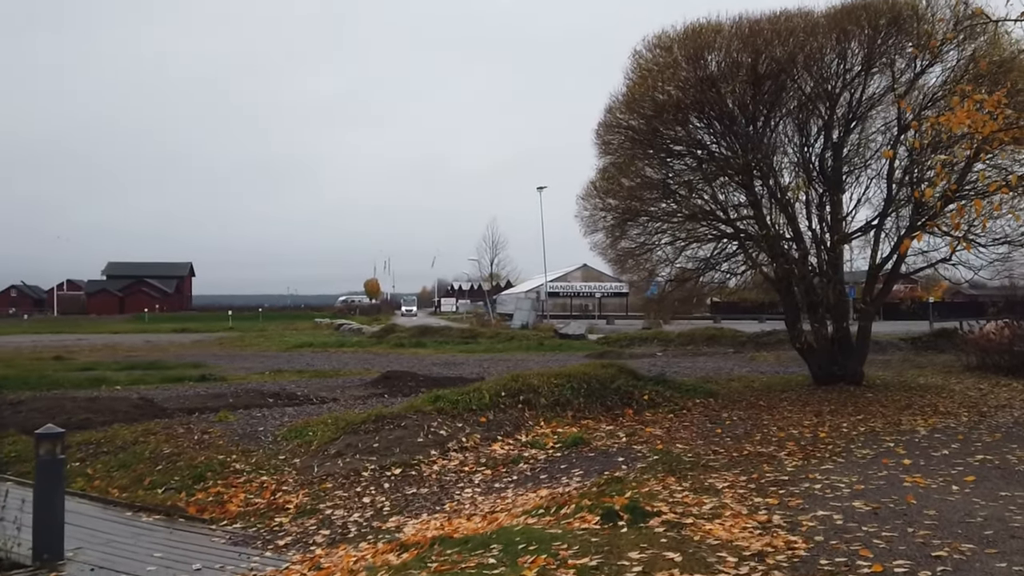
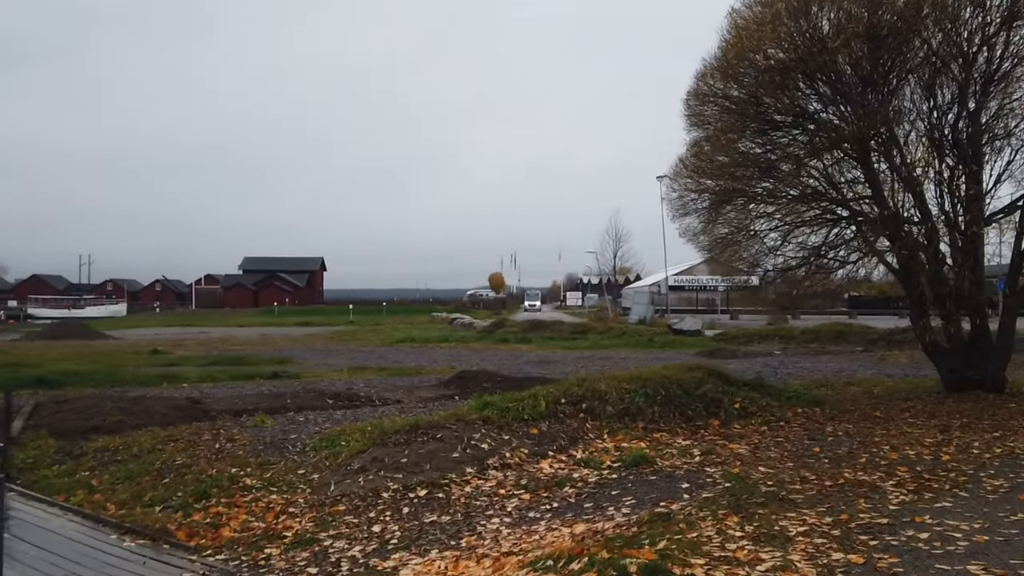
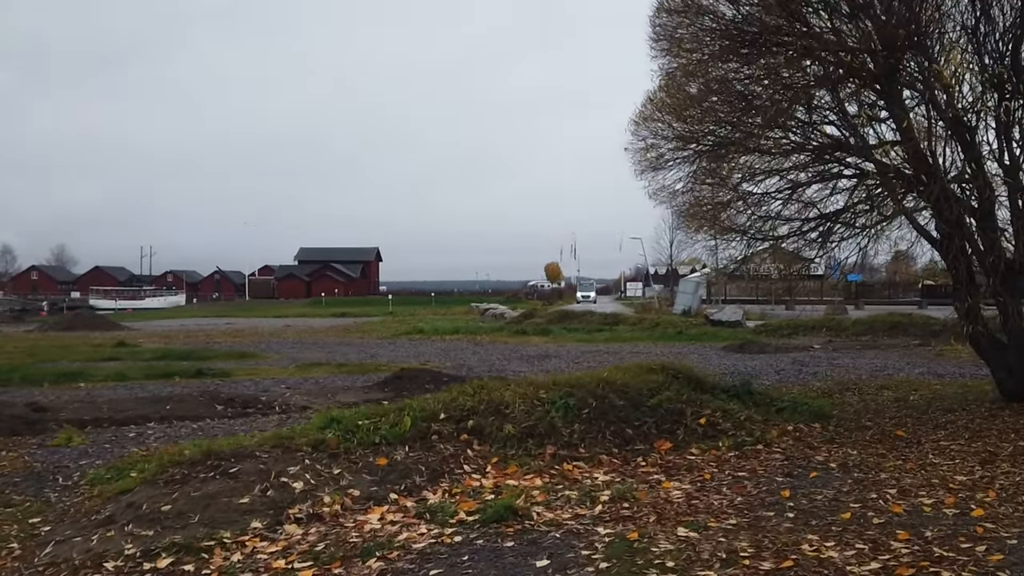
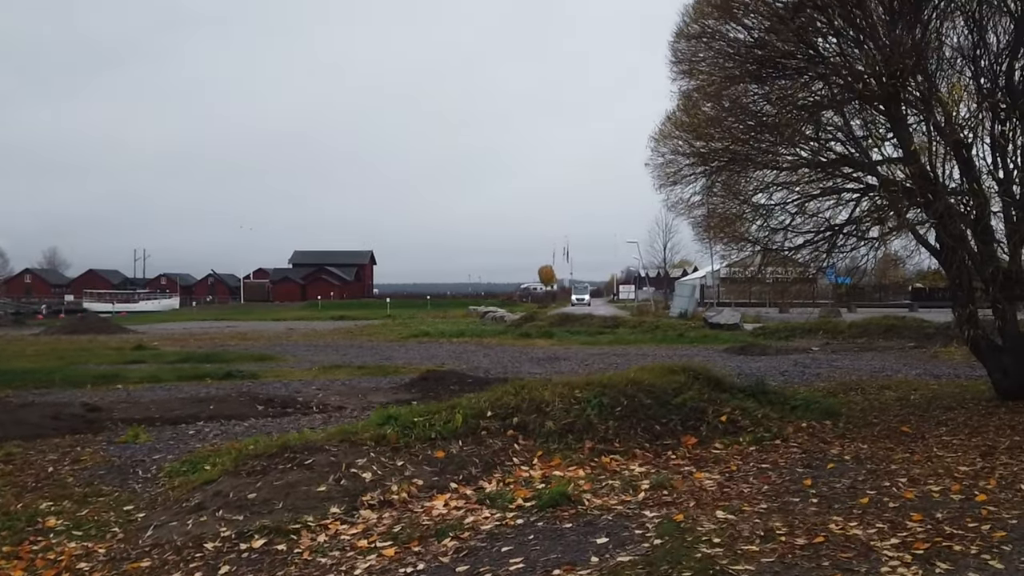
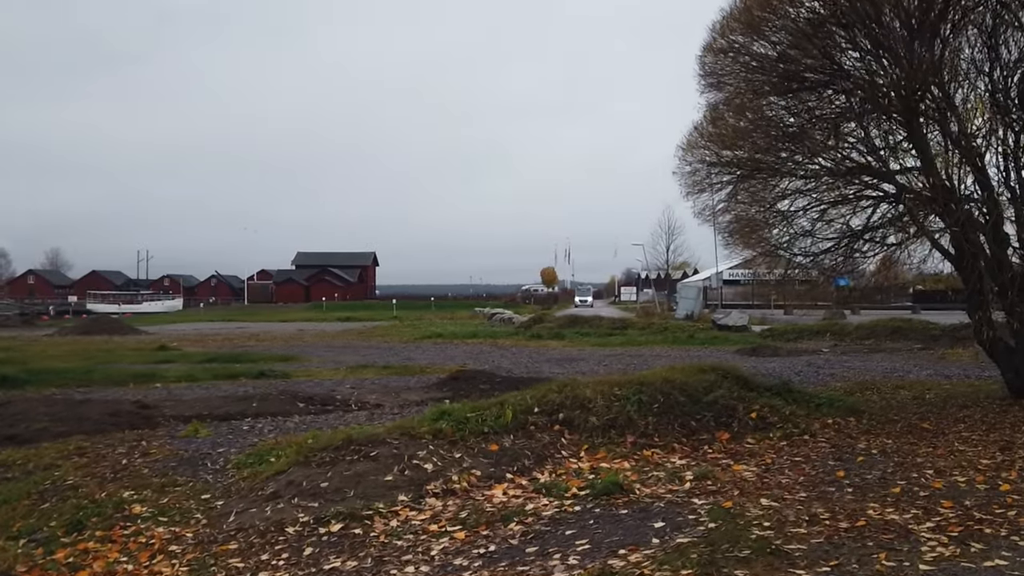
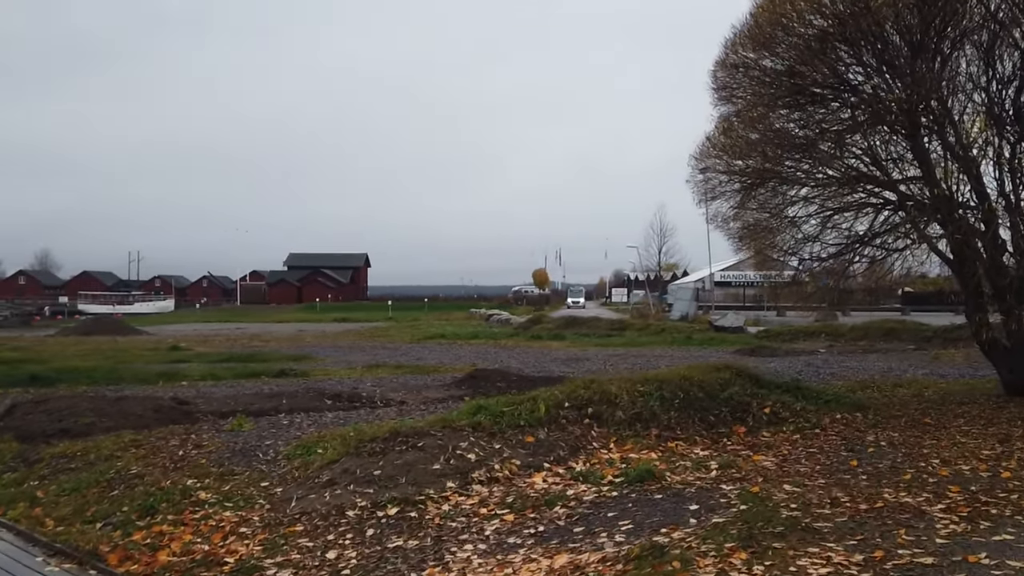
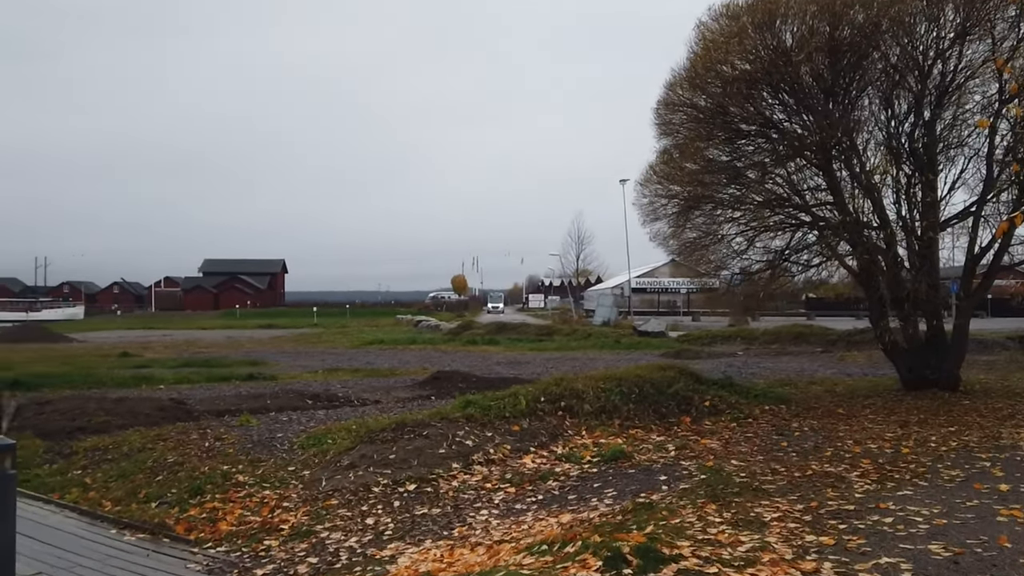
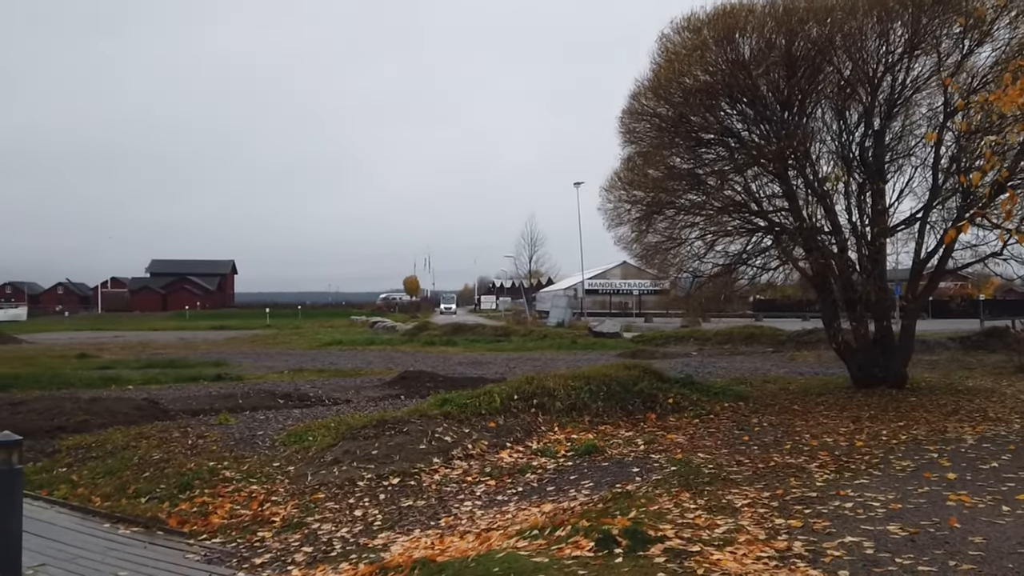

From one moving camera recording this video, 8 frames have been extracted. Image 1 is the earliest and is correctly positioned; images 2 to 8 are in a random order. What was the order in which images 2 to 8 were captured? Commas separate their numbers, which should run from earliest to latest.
8, 7, 2, 6, 5, 4, 3
